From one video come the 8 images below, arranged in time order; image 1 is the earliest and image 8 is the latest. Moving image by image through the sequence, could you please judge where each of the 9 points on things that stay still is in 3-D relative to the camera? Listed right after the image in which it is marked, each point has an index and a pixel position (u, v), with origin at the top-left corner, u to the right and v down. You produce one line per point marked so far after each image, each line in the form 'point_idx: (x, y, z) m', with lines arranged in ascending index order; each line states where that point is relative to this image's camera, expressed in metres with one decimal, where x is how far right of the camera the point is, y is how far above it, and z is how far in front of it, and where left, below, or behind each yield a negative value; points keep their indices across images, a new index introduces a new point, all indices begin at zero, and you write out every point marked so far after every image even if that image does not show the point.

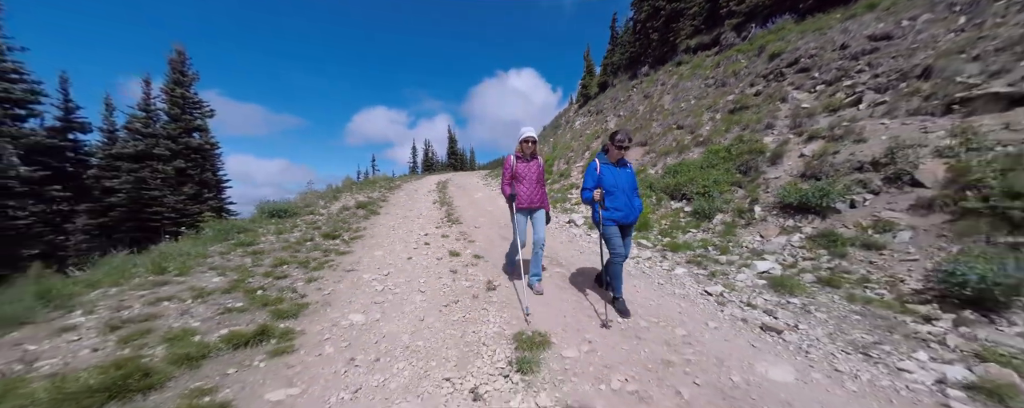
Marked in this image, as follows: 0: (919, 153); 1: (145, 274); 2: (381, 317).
0: (+8.1, +1.0, +5.6) m
1: (-6.9, -1.3, +5.3) m
2: (-1.9, -1.6, +4.0) m
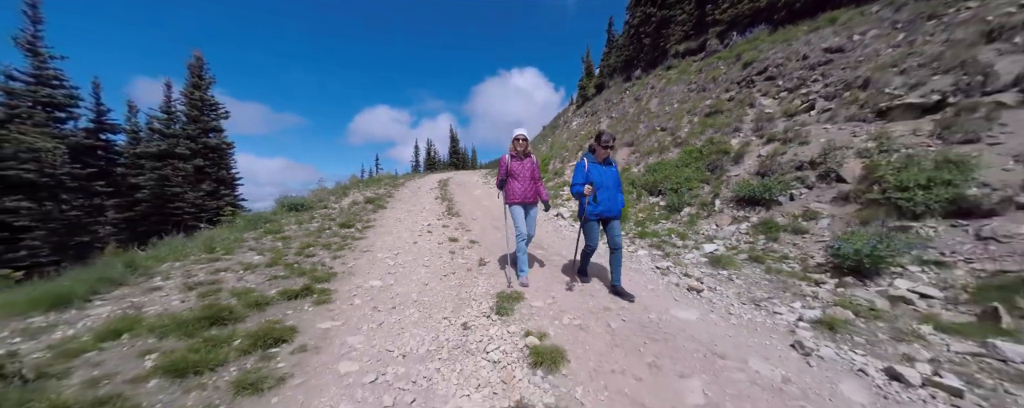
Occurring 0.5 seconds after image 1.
0: (+7.9, +1.2, +6.6) m
1: (-7.1, -1.1, +6.4) m
2: (-2.1, -1.4, +5.1) m
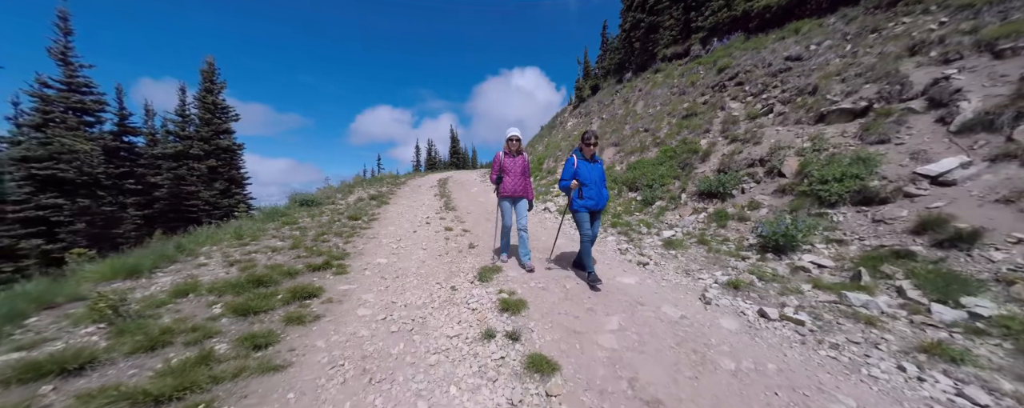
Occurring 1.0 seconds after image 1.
0: (+7.5, +1.4, +7.6) m
1: (-7.5, -0.9, +7.5) m
2: (-2.5, -1.2, +6.2) m
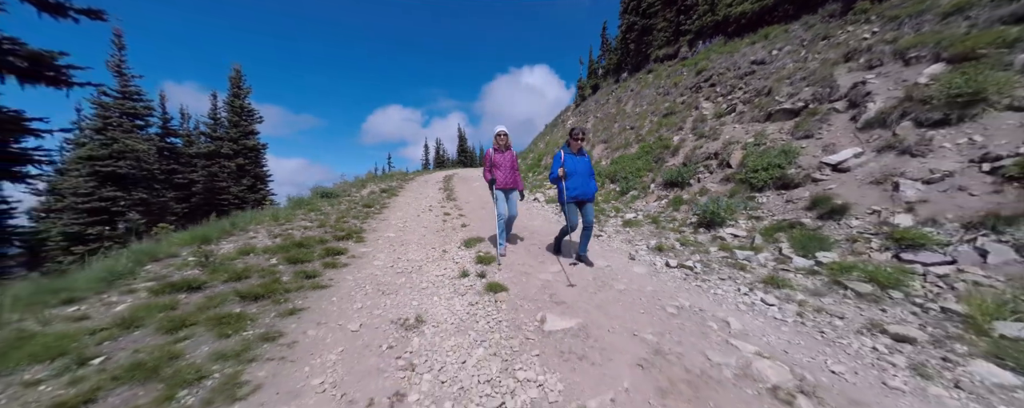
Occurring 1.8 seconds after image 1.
0: (+7.1, +1.8, +8.9) m
1: (-7.9, -0.5, +9.2) m
2: (-3.0, -0.8, +7.7) m
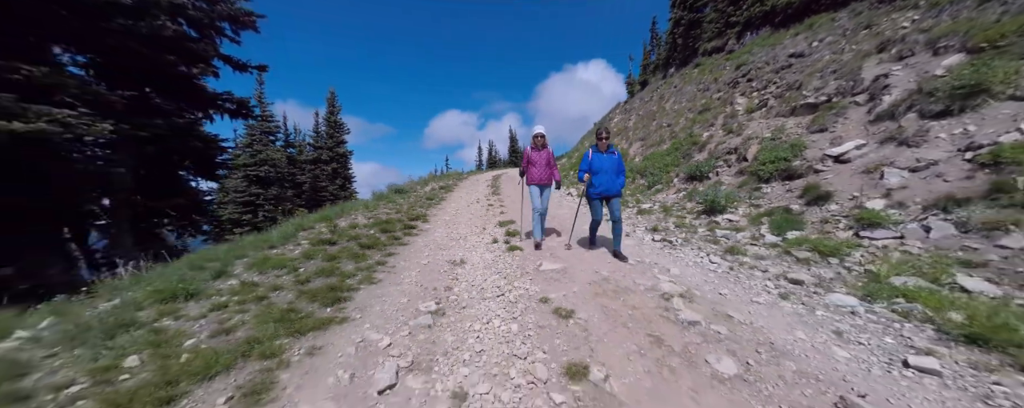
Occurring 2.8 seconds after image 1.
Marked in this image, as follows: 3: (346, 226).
0: (+8.1, +2.1, +9.4) m
1: (-6.6, -0.2, +12.4) m
2: (-2.0, -0.5, +10.1) m
3: (-5.3, -0.7, +9.0) m
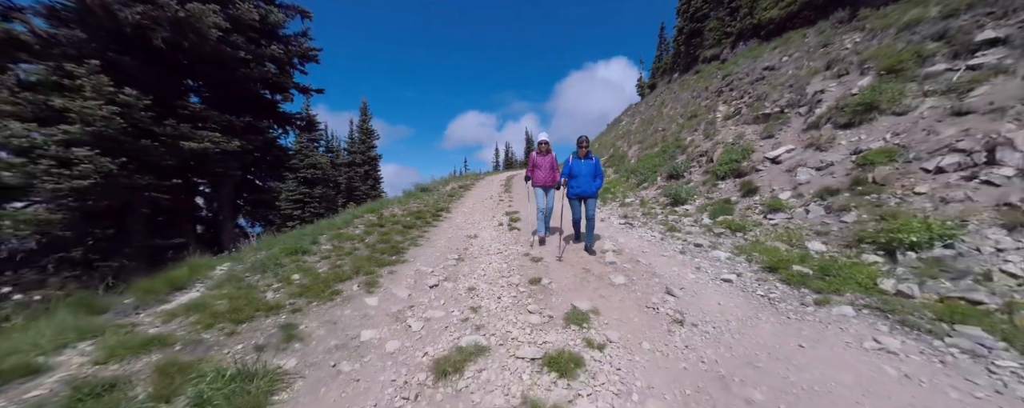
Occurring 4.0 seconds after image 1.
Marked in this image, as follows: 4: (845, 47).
0: (+8.3, +2.3, +11.2) m
1: (-6.2, 0.0, +15.1) m
2: (-1.8, -0.2, +12.5) m
3: (-5.1, -0.5, +11.6) m
4: (+12.2, +5.8, +10.3) m
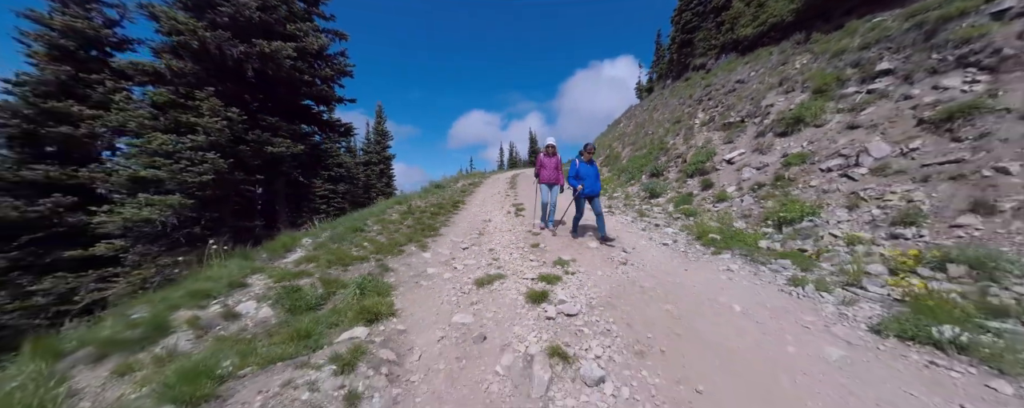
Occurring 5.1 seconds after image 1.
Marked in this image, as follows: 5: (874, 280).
0: (+8.6, +2.6, +13.3) m
1: (-5.9, +0.4, +17.4) m
2: (-1.5, +0.1, +14.8) m
3: (-4.9, -0.1, +13.9) m
4: (+12.4, +6.0, +12.3) m
5: (+5.5, -1.1, +4.3) m
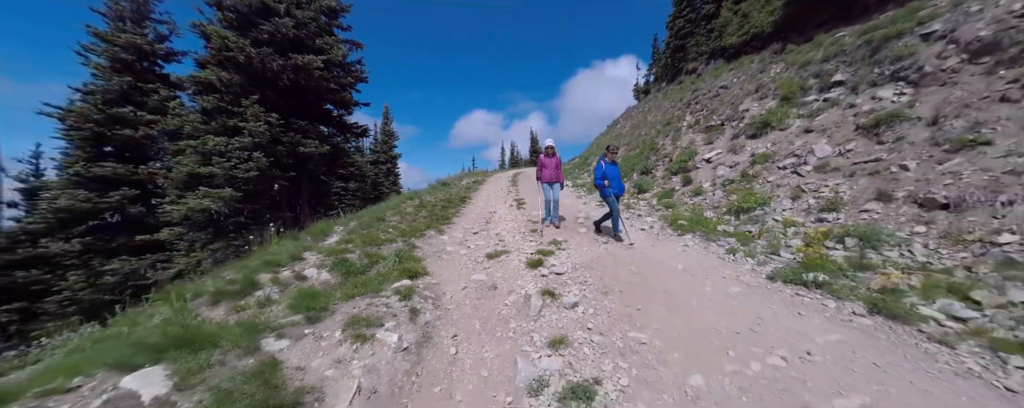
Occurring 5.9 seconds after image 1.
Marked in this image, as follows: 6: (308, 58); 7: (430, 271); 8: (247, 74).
0: (+8.7, +2.8, +14.7) m
1: (-5.8, +0.7, +18.8) m
2: (-1.4, +0.3, +16.2) m
3: (-4.7, +0.1, +15.4) m
4: (+12.6, +6.3, +13.7) m
5: (+5.5, -0.9, +5.6) m
6: (-8.4, +6.0, +11.6) m
7: (-1.7, -1.4, +5.8) m
8: (-10.6, +5.2, +11.2) m
